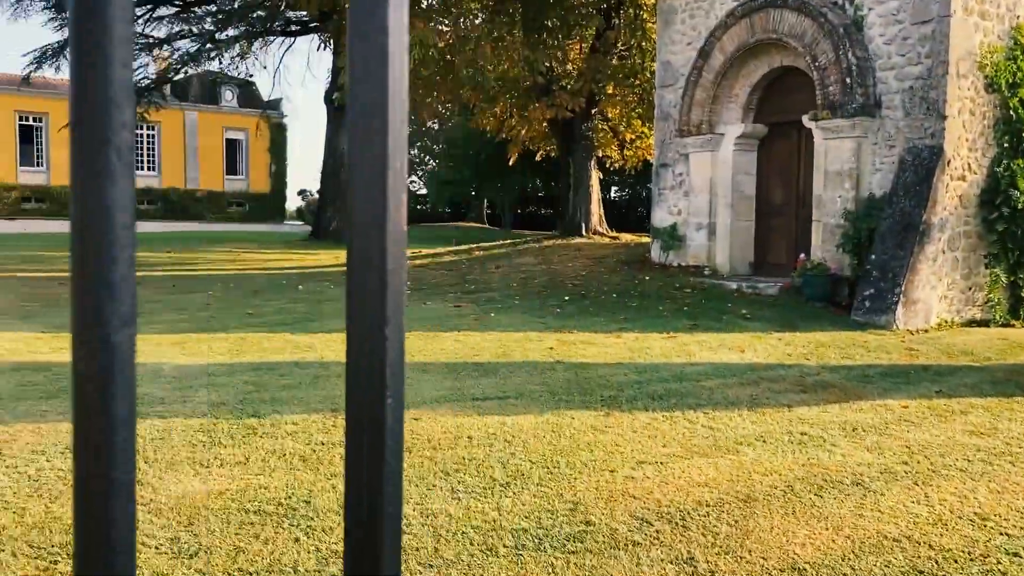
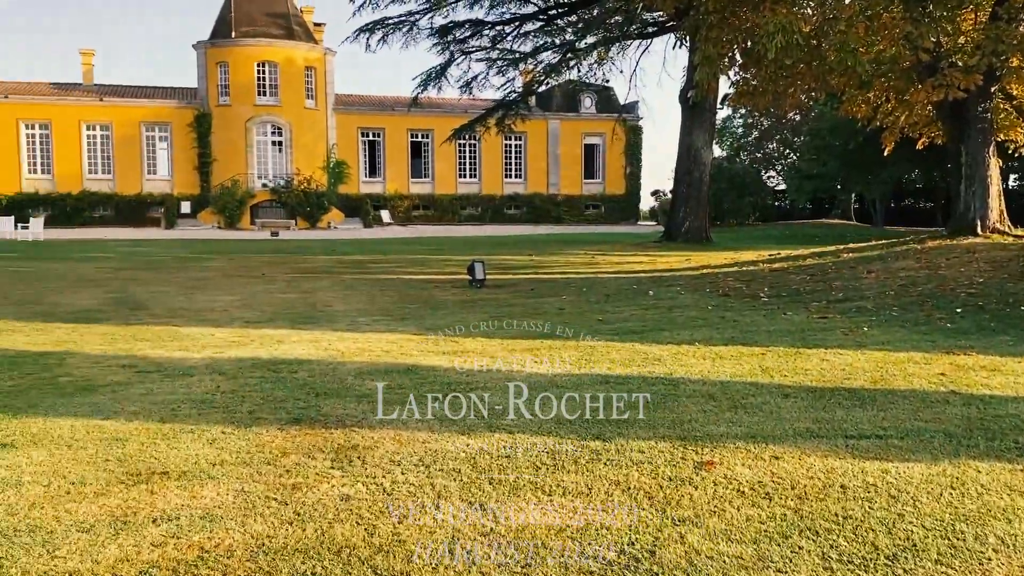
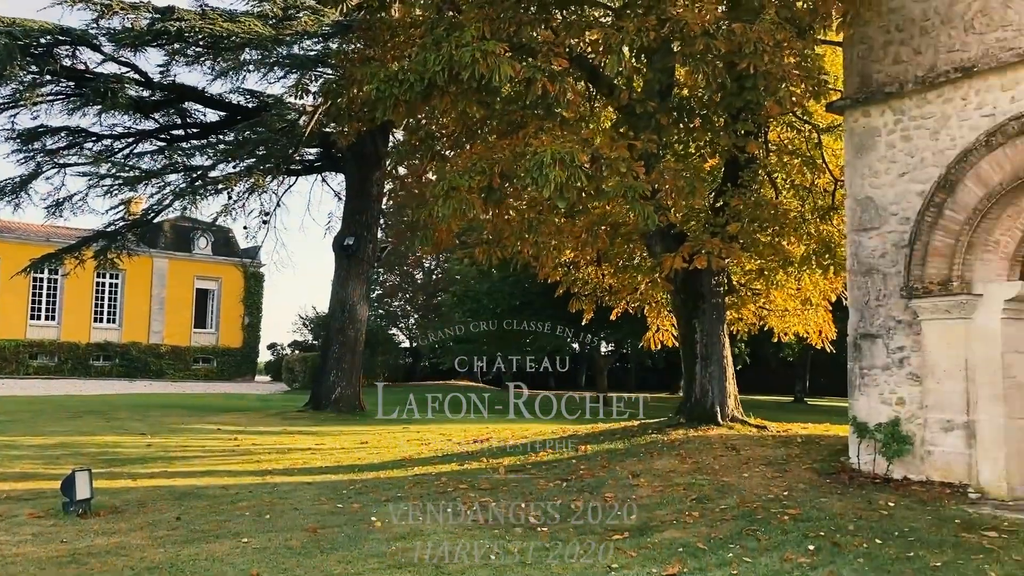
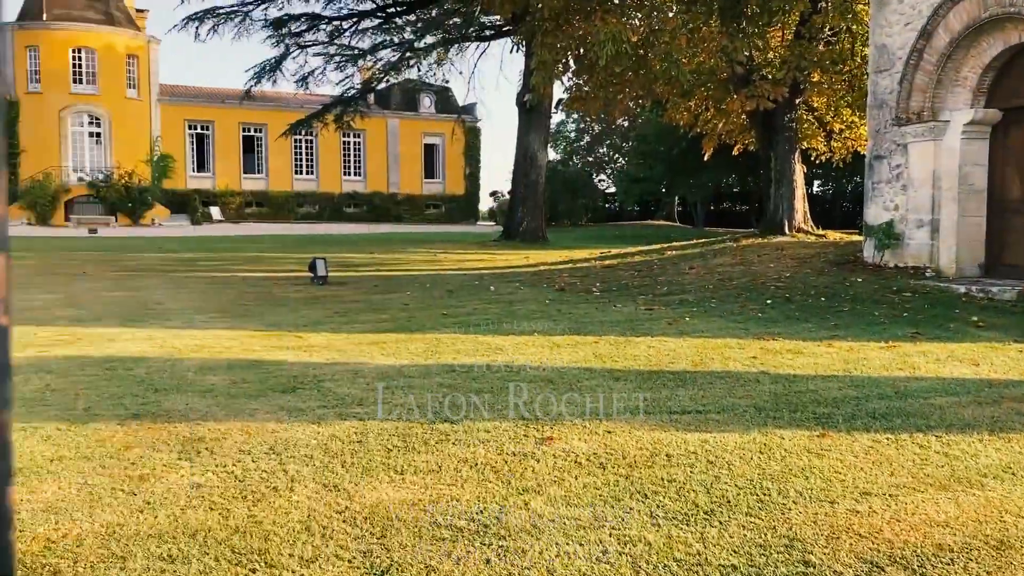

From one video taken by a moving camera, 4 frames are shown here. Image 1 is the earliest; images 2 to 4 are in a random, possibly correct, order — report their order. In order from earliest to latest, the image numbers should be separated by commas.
4, 2, 3
